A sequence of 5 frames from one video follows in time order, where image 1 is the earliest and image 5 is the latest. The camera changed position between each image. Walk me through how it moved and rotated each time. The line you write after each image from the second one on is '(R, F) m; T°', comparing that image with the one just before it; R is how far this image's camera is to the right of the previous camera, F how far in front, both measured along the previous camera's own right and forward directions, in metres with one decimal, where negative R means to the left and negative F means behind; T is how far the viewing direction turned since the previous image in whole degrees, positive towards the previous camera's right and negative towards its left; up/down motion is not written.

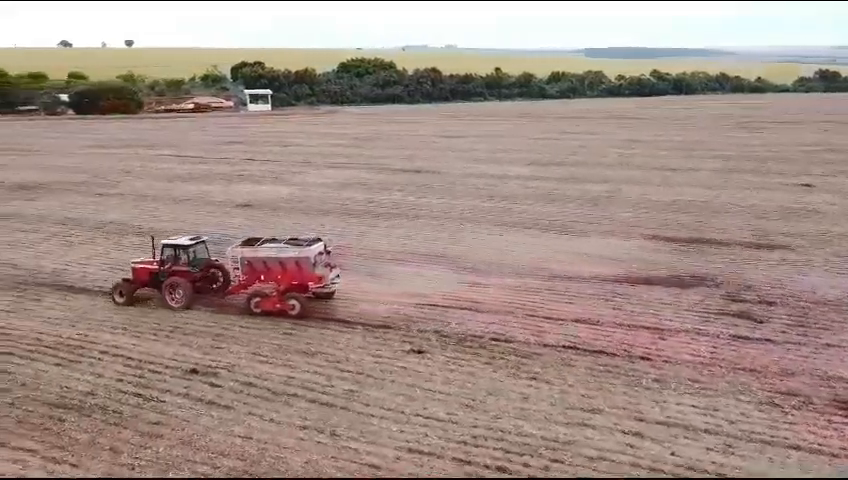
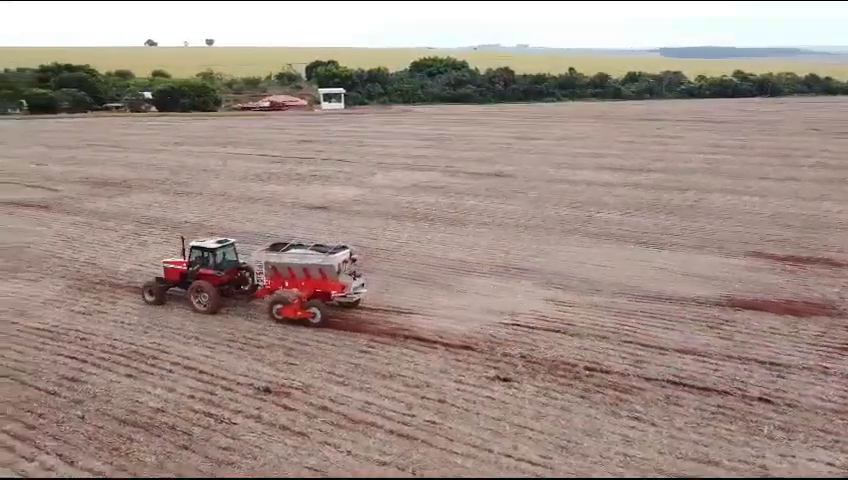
(-0.3, +0.7) m; -6°
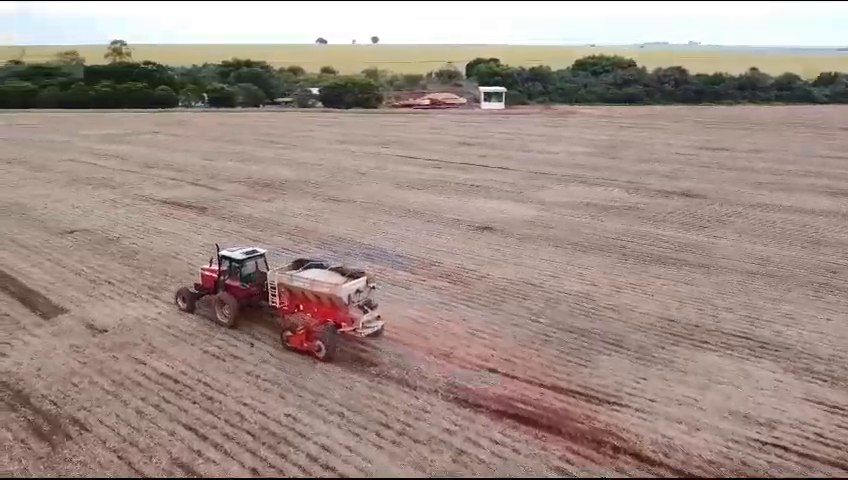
(-0.8, +2.4) m; -12°
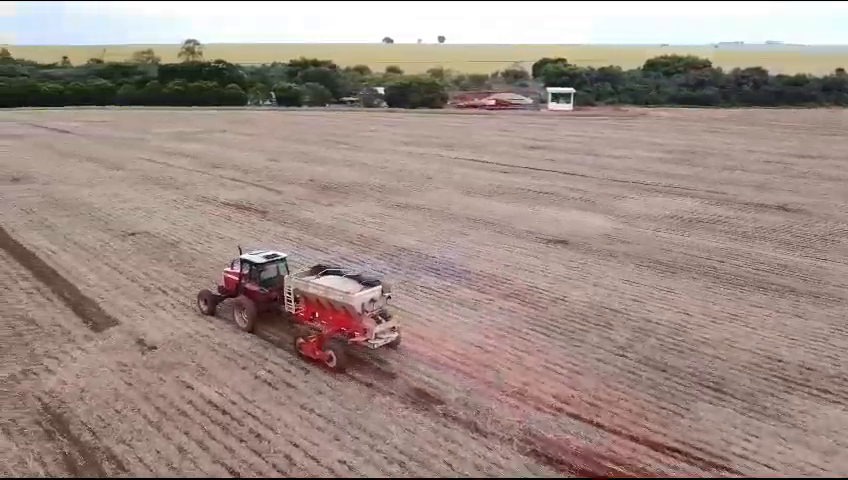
(-0.2, +1.0) m; -5°
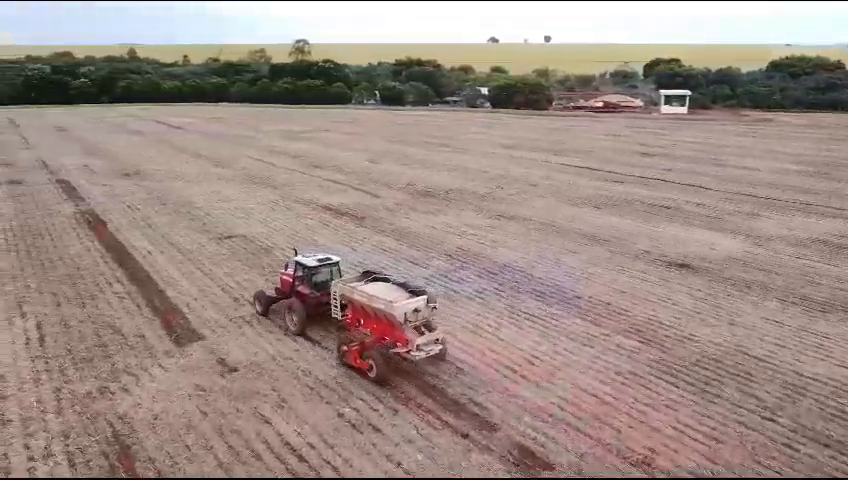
(-0.2, +1.1) m; -8°
